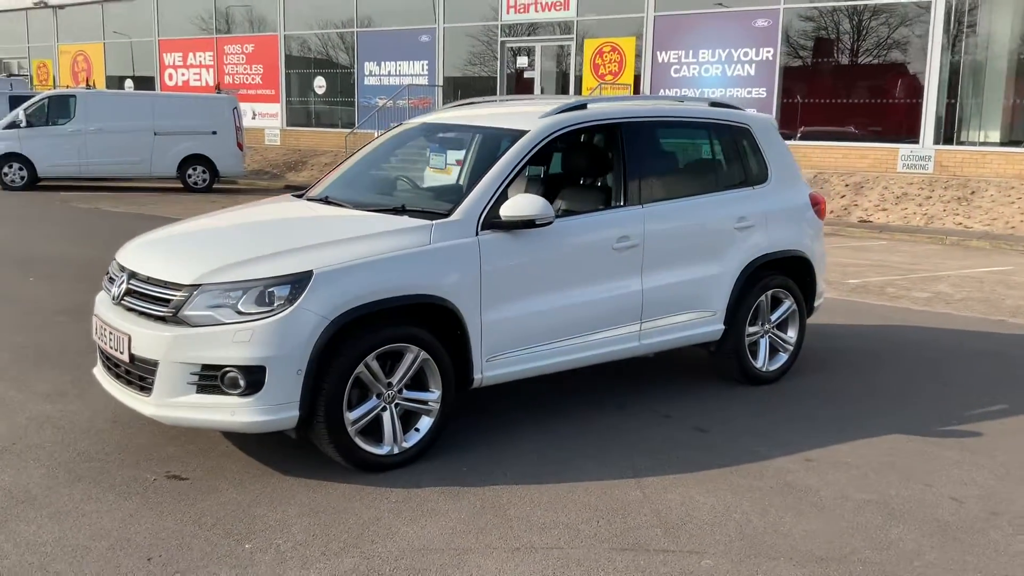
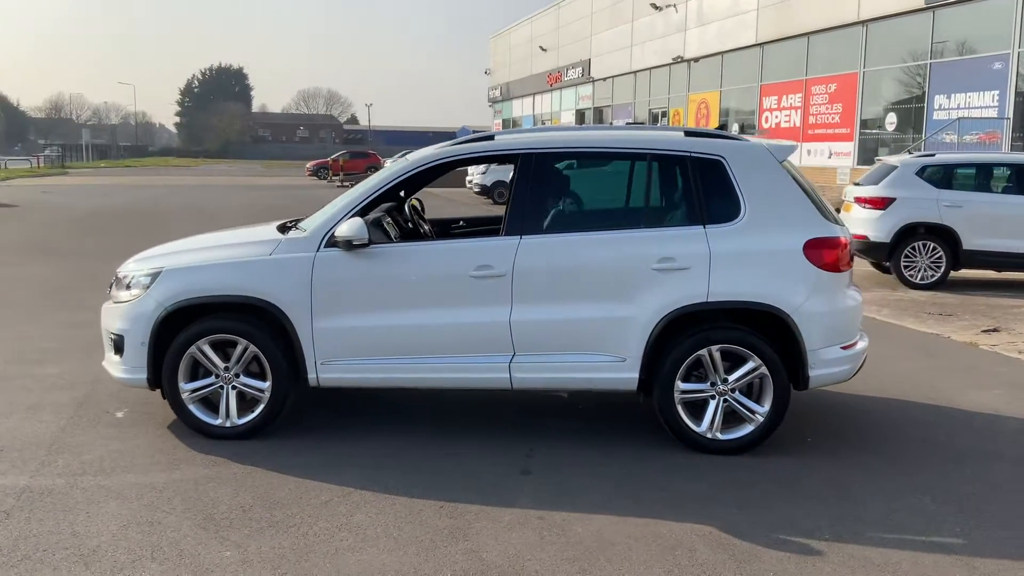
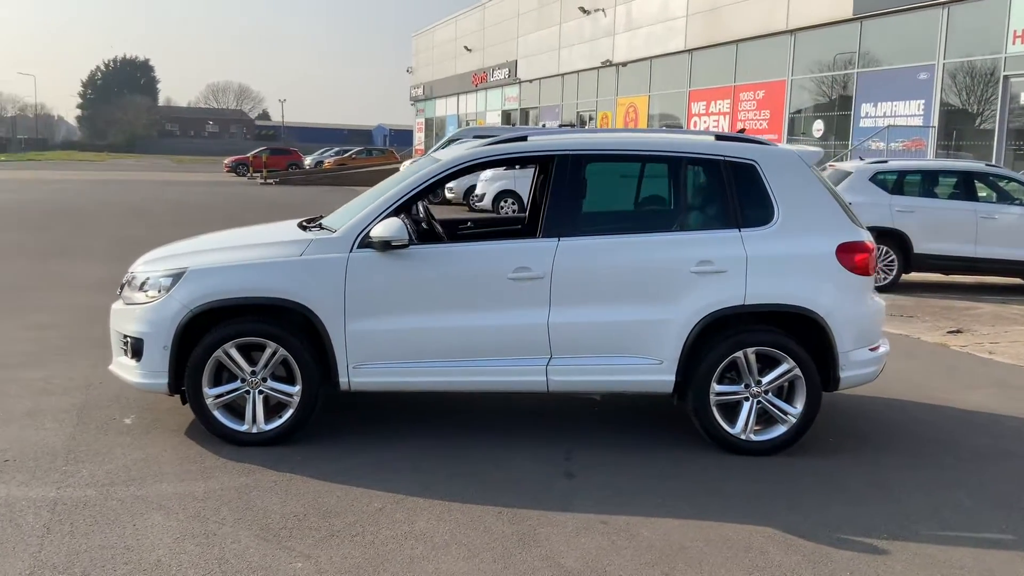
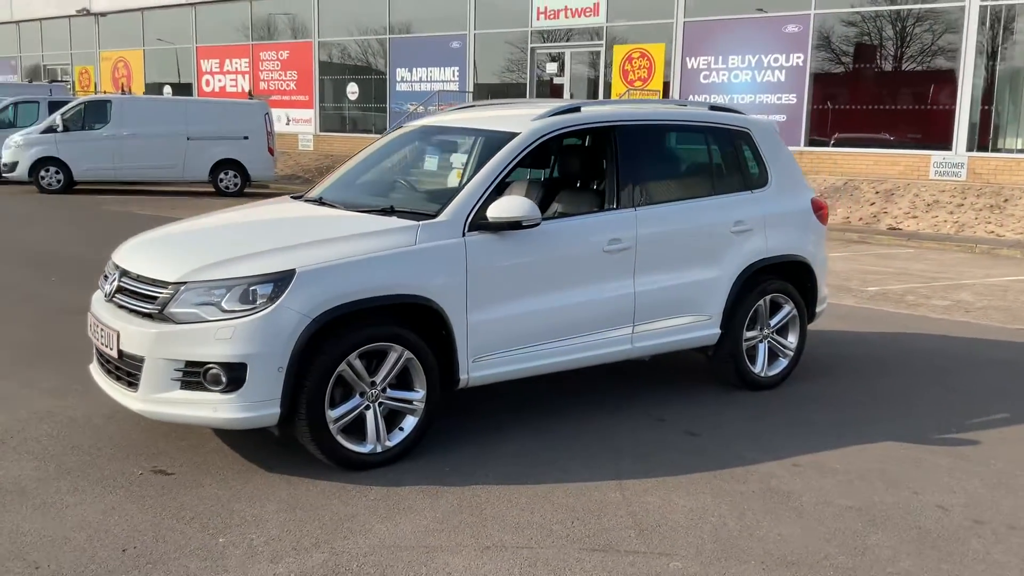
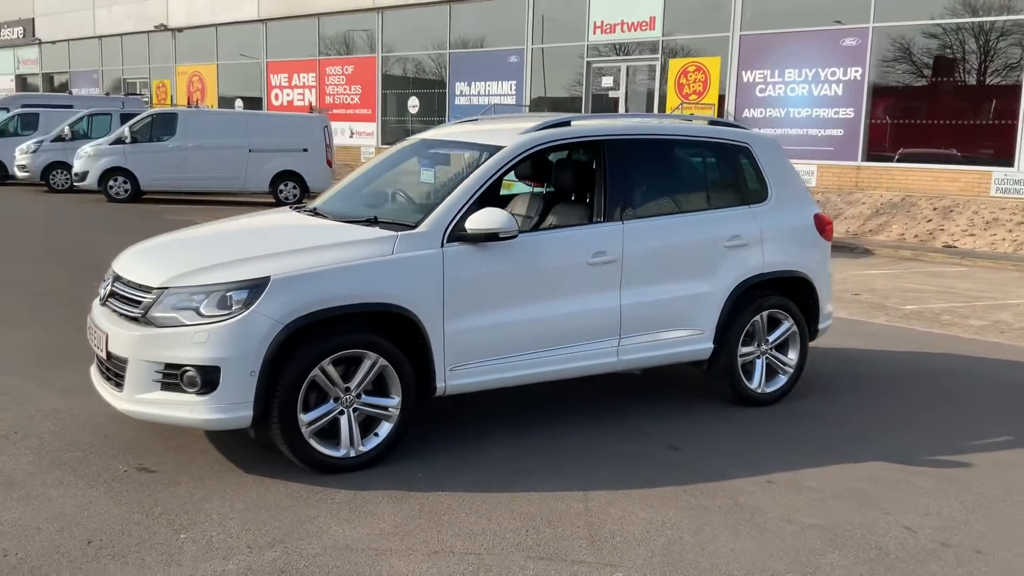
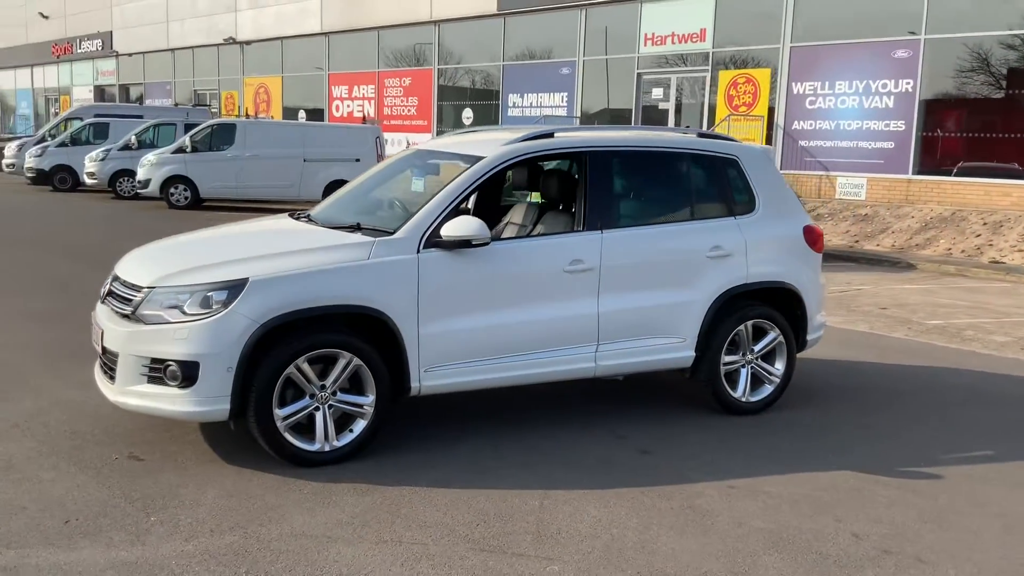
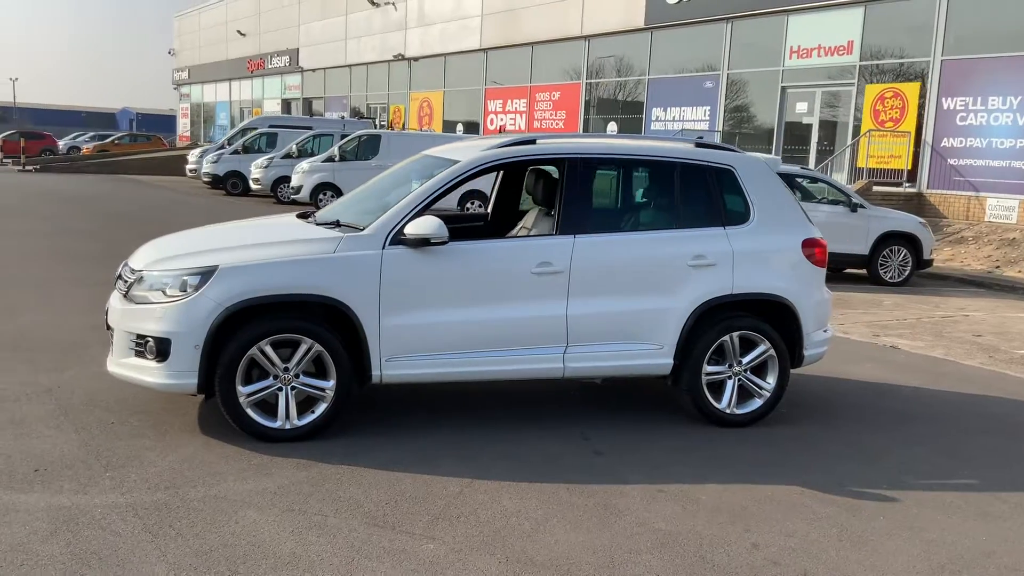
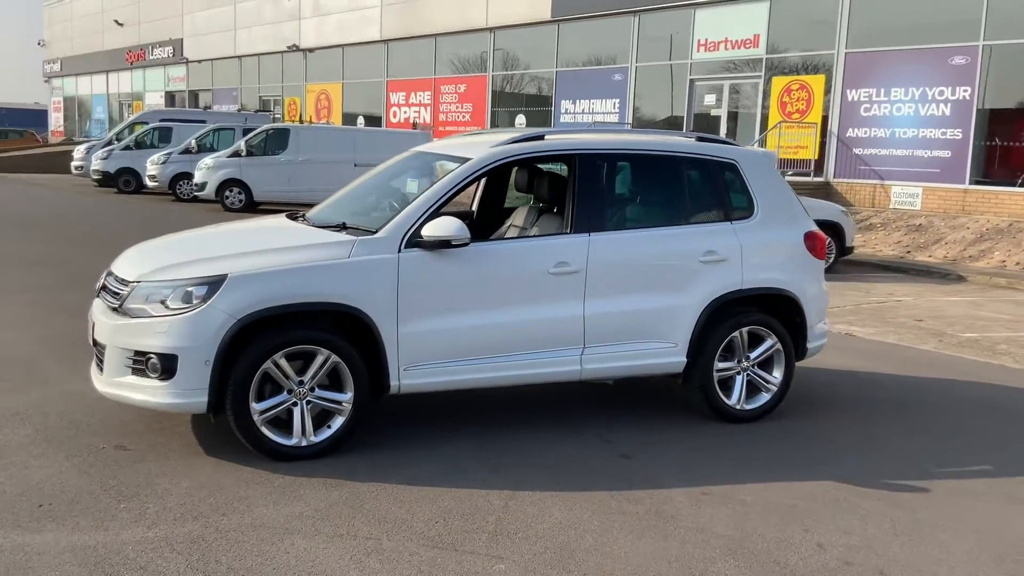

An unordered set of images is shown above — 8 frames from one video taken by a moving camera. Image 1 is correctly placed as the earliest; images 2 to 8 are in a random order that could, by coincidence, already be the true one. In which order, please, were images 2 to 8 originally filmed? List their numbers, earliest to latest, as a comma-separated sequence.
4, 5, 6, 8, 7, 3, 2
